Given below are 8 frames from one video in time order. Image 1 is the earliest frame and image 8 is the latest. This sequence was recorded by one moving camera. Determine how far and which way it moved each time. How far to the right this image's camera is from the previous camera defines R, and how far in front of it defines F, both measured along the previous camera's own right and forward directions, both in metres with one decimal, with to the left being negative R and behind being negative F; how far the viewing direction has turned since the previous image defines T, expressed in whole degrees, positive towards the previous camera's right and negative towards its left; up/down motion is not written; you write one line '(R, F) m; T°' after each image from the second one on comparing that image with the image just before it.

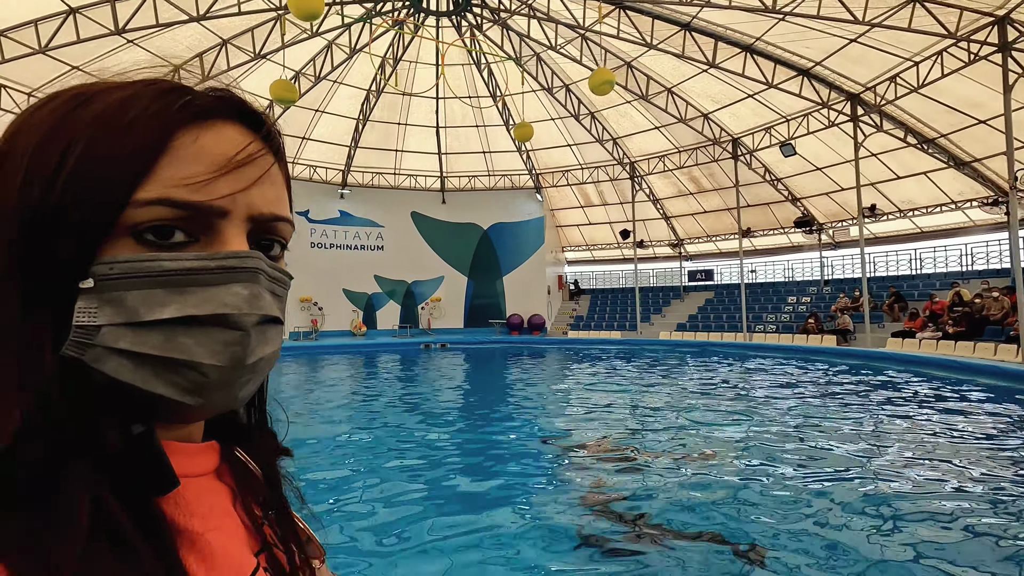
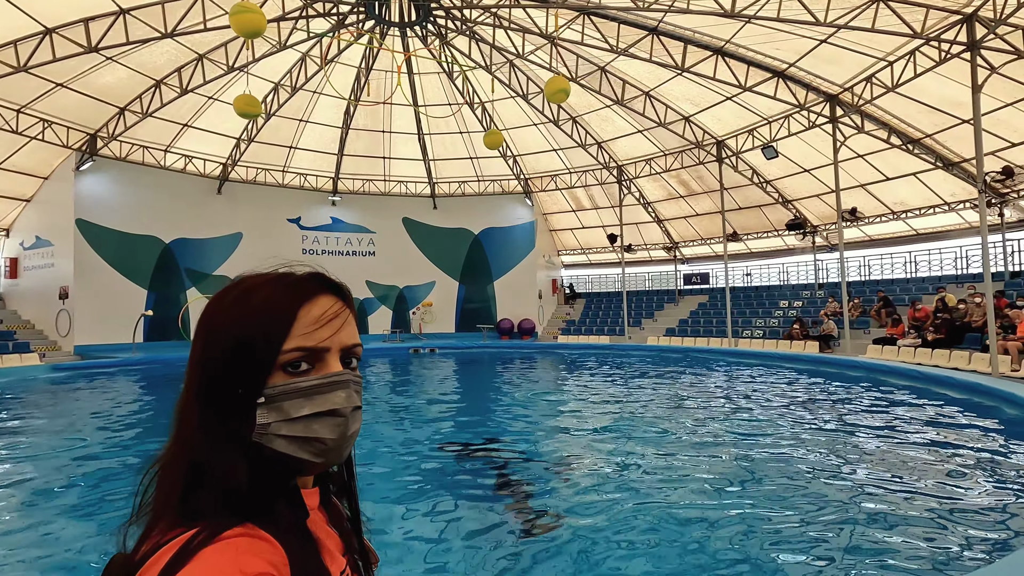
(+1.1, 0.0) m; -2°
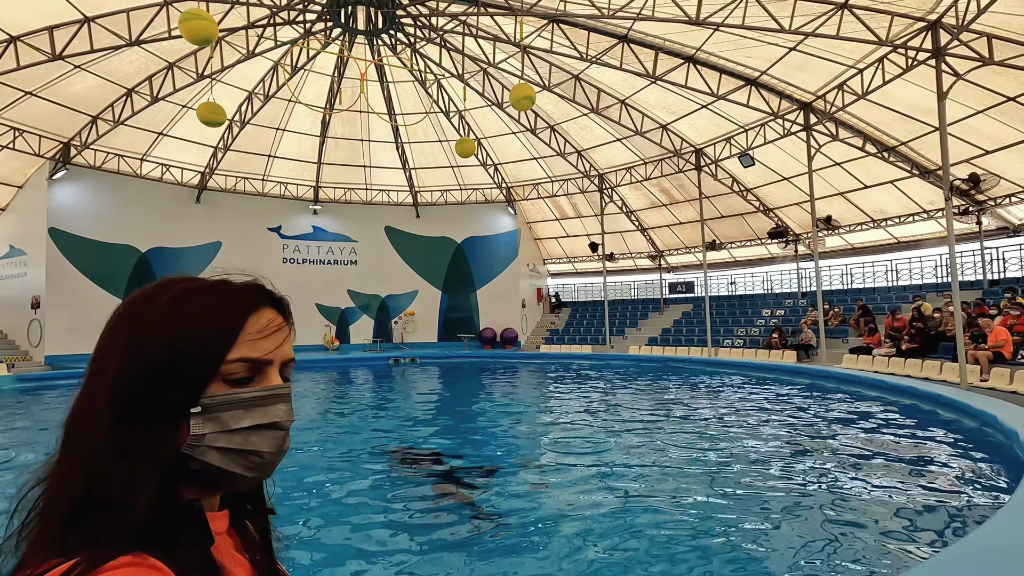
(+0.6, +0.1) m; 0°
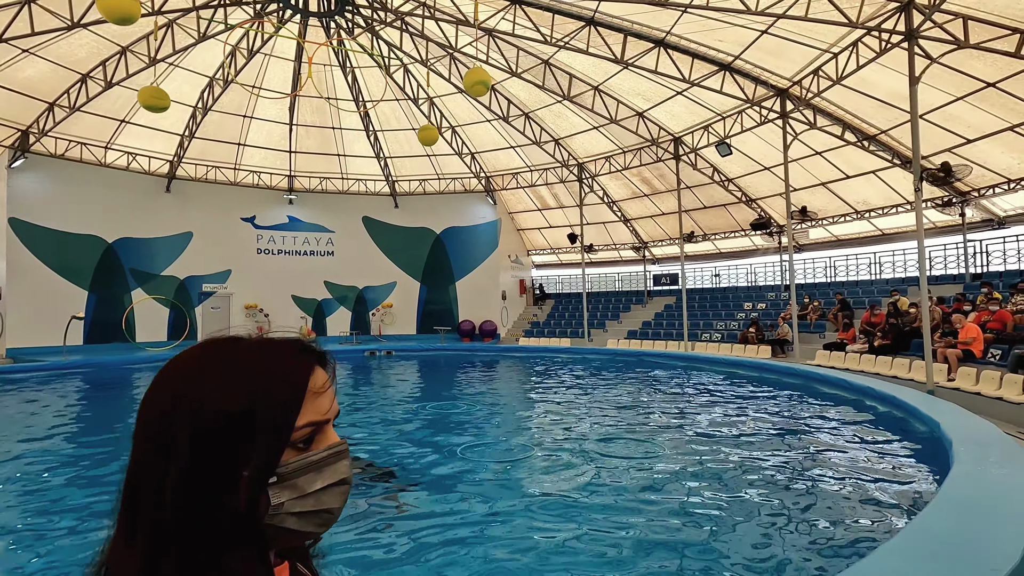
(+0.8, +0.4) m; 0°
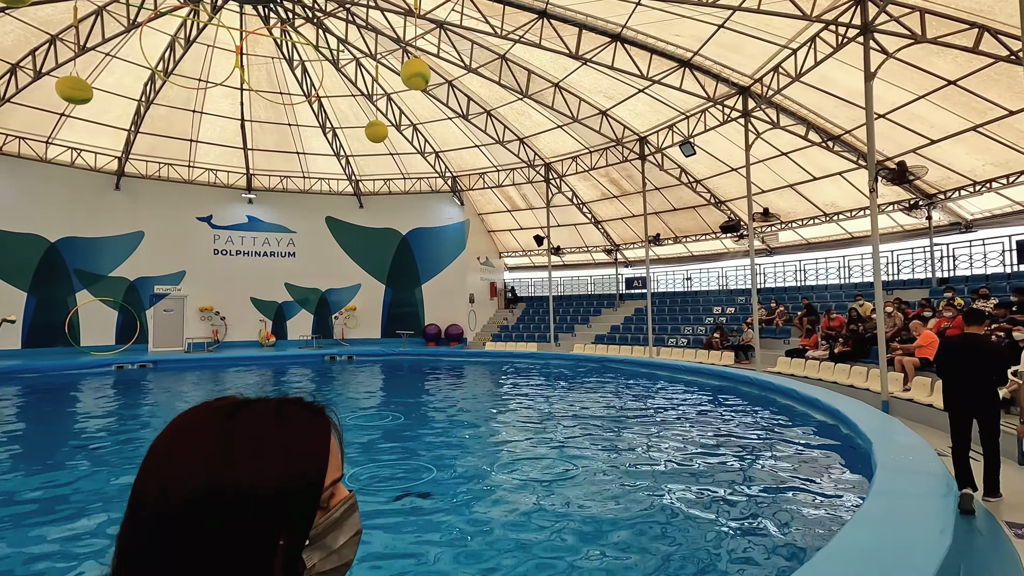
(+0.8, +0.5) m; +1°
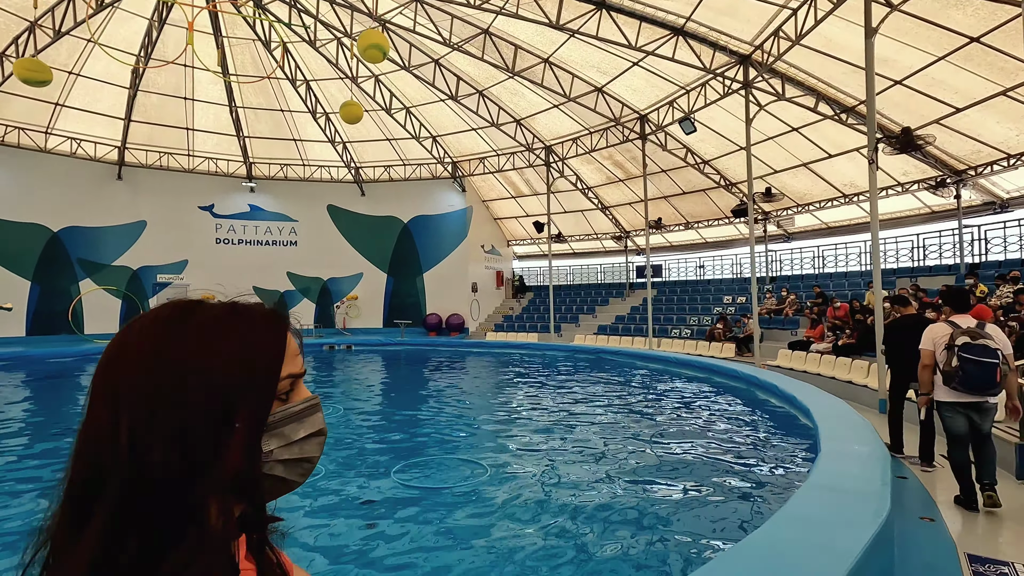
(+1.1, +0.6) m; -4°
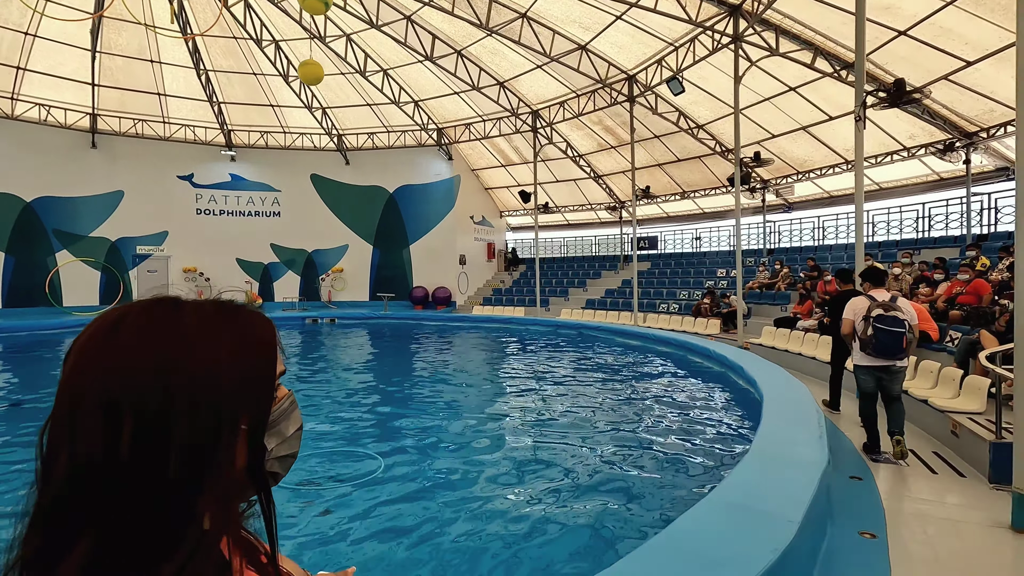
(+0.8, +0.6) m; -1°
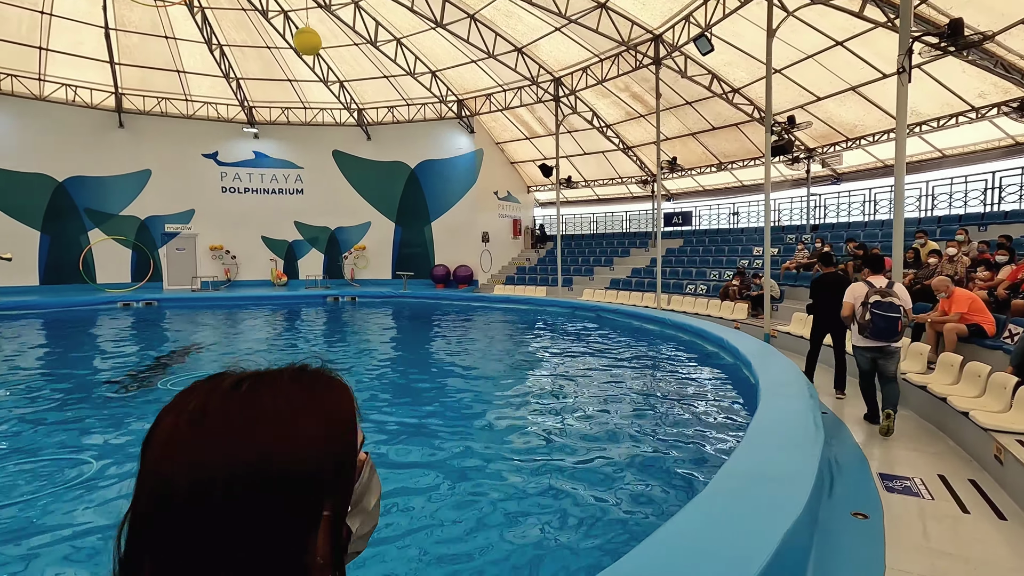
(+0.7, +0.7) m; -5°
